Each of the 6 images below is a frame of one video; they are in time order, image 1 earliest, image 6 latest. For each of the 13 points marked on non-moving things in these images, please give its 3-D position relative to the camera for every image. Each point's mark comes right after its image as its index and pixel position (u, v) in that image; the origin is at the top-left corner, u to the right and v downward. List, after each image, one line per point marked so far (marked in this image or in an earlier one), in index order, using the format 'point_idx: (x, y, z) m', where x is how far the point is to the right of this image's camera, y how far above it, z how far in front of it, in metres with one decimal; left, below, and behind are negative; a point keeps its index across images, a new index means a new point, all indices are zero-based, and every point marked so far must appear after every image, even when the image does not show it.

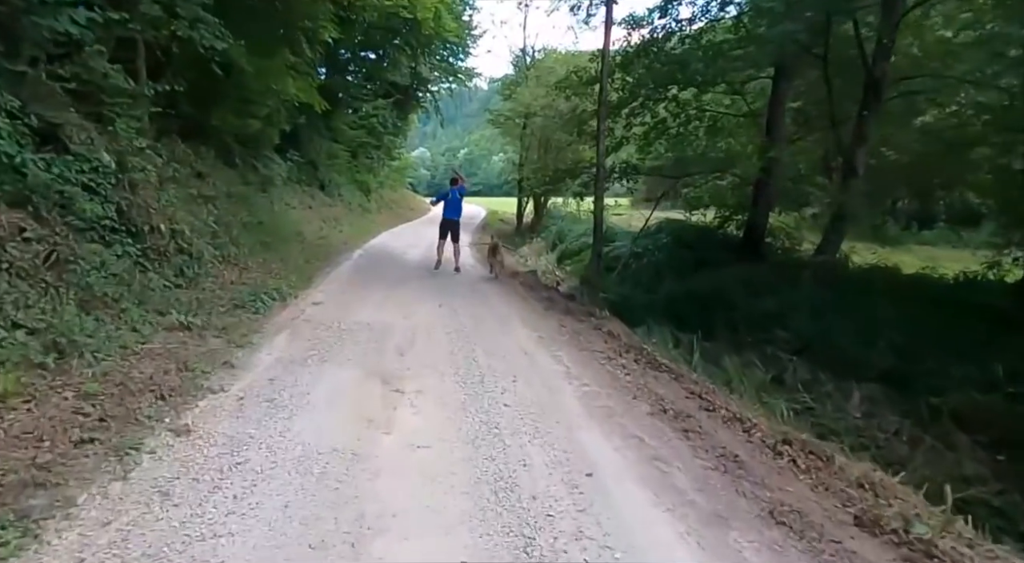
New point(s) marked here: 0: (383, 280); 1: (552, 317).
0: (-1.9, 0.0, +9.0) m
1: (+0.4, -0.4, +6.4) m
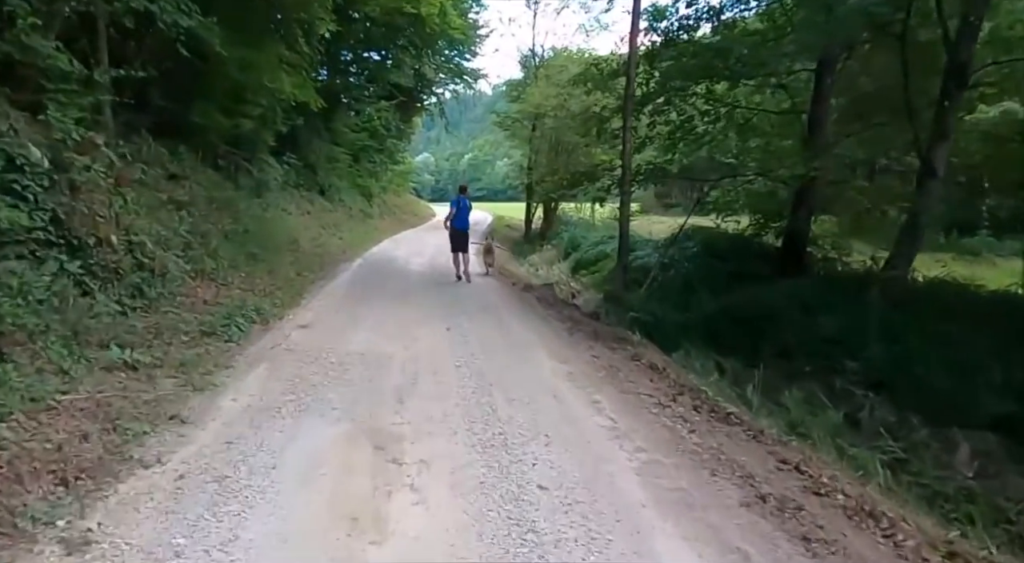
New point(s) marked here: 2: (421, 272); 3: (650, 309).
0: (-1.7, -0.2, +8.0) m
1: (+0.6, -0.6, +5.5) m
2: (-1.7, +0.2, +10.9) m
3: (+1.7, -0.4, +7.5) m
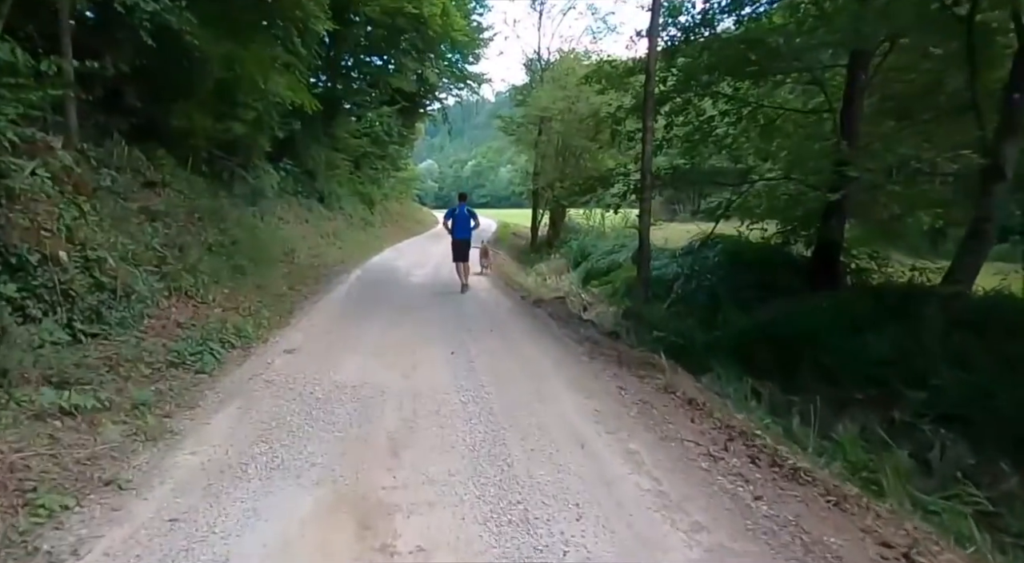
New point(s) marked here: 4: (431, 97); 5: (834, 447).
0: (-1.6, -0.4, +7.4) m
1: (+0.7, -0.7, +4.8) m
2: (-1.5, 0.0, +10.3) m
3: (+1.8, -0.5, +6.8) m
4: (-2.7, +6.1, +19.8) m
5: (+2.4, -1.2, +4.4) m
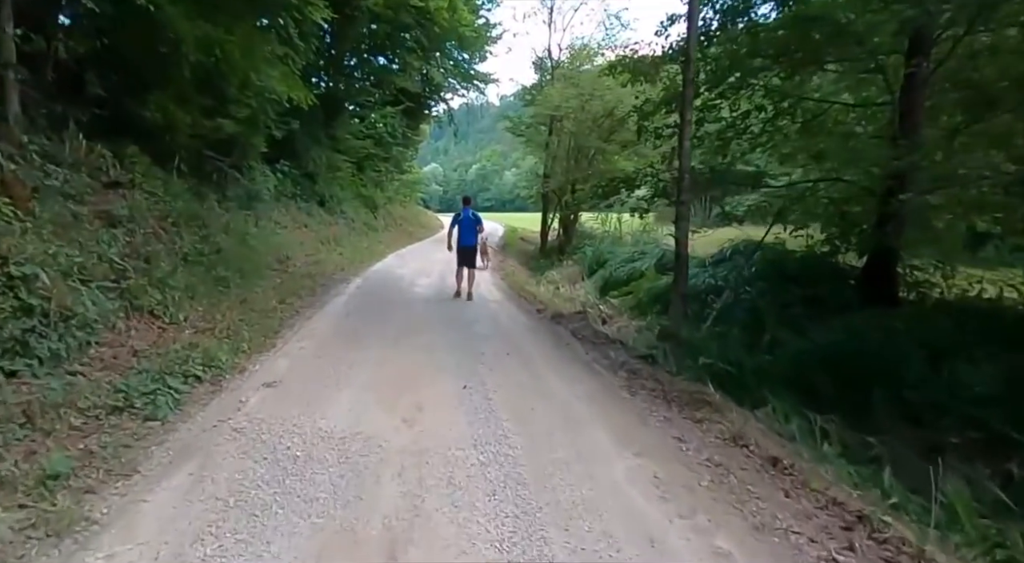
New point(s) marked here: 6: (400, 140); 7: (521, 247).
0: (-1.4, -0.5, +6.5) m
1: (+0.9, -0.9, +3.9) m
2: (-1.3, -0.2, +9.4) m
3: (+2.0, -0.7, +5.9) m
4: (-2.4, +5.9, +19.0) m
5: (+2.5, -1.3, +3.5) m
6: (-3.7, +4.7, +19.9) m
7: (+0.3, +1.1, +19.5) m
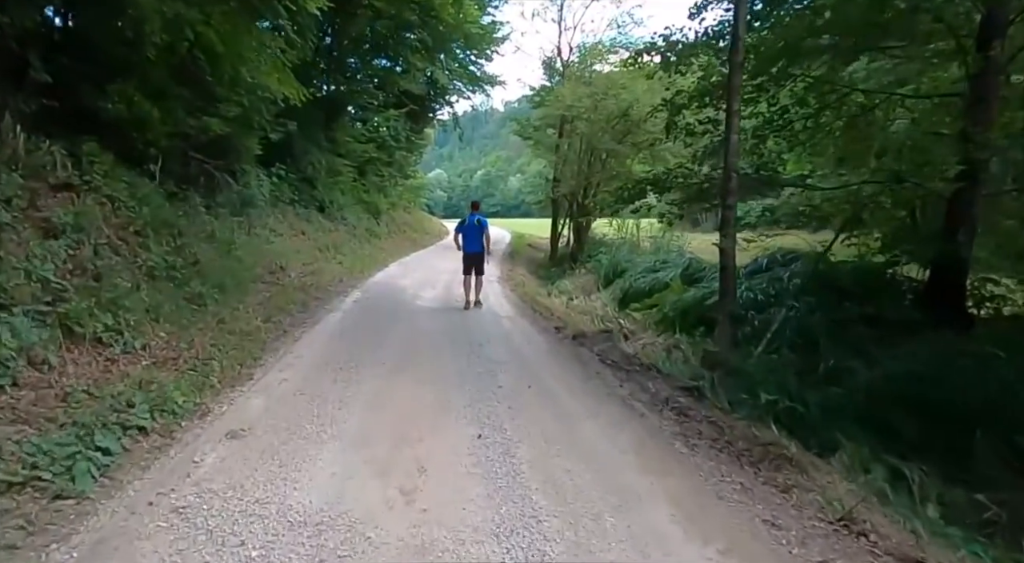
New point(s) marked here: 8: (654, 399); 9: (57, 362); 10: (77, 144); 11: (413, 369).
0: (-1.2, -0.7, +5.6) m
1: (+1.0, -1.0, +3.0) m
2: (-1.1, -0.4, +8.5) m
3: (+2.2, -0.8, +5.0) m
4: (-2.1, +5.6, +18.2) m
5: (+2.7, -1.5, +2.6) m
6: (-3.4, +4.4, +19.1) m
7: (+0.5, +0.9, +18.6) m
8: (+1.1, -0.9, +4.5) m
9: (-2.7, -0.5, +3.5) m
10: (-4.1, +1.3, +5.7) m
11: (-0.8, -0.7, +5.1) m
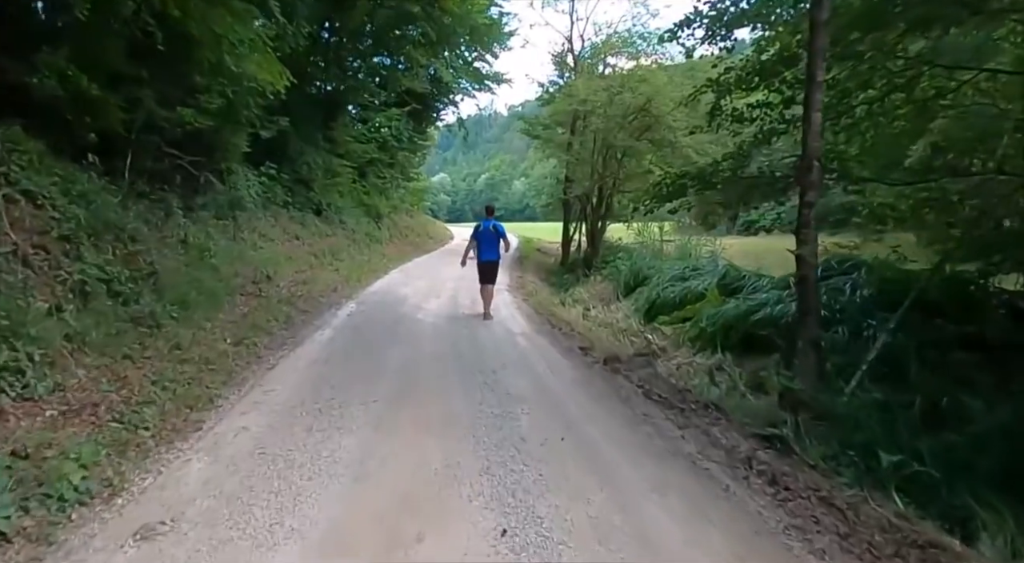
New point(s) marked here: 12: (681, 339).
0: (-1.1, -0.8, +4.5) m
1: (+1.2, -1.1, +1.9) m
2: (-0.9, -0.5, +7.4) m
3: (+2.4, -0.9, +3.9) m
4: (-1.9, +5.4, +17.2) m
5: (+2.8, -1.6, +1.4) m
6: (-3.2, +4.2, +18.0) m
7: (+0.8, +0.7, +17.5) m
8: (+1.2, -1.0, +3.4) m
9: (-2.5, -0.6, +2.4) m
10: (-3.9, +1.2, +4.6) m
11: (-0.7, -0.8, +4.0) m
12: (+2.1, -0.7, +7.5) m
